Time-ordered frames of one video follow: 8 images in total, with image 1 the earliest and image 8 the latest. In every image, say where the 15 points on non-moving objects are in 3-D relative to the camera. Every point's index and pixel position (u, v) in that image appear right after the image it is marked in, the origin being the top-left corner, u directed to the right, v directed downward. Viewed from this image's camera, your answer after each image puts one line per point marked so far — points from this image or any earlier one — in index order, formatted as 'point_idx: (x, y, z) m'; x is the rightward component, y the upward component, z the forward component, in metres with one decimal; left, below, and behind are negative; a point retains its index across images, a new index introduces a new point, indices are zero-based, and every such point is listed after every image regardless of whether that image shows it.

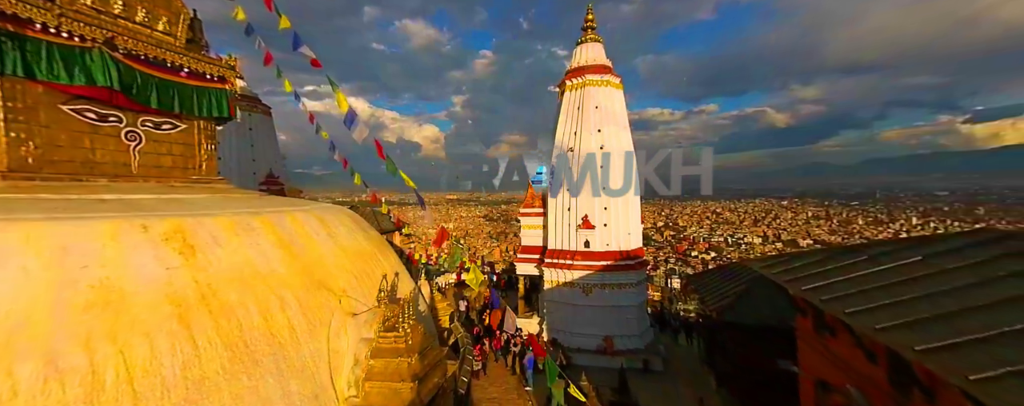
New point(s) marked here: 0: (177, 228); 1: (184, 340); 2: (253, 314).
0: (-2.8, -0.2, +3.1) m
1: (-2.3, -1.0, +2.6) m
2: (-2.2, -0.9, +3.1) m
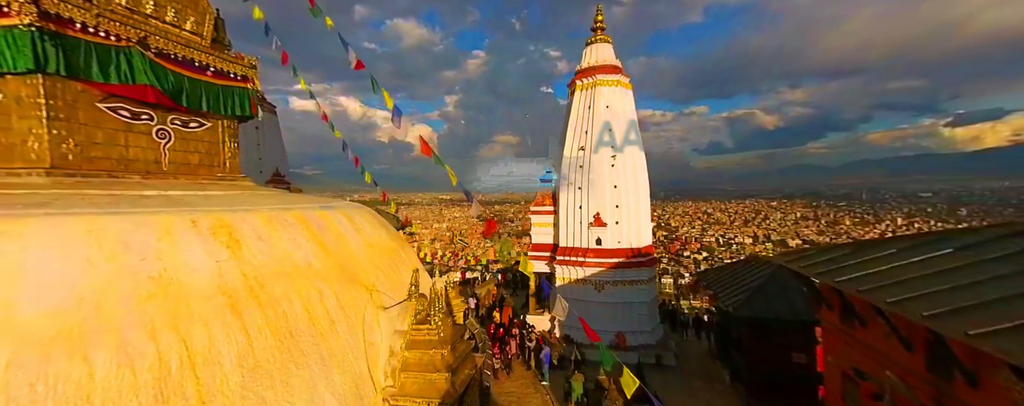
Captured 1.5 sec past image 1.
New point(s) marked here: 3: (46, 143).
0: (-2.5, -0.2, +3.2) m
1: (-2.0, -0.9, +2.7) m
2: (-1.9, -0.9, +3.2) m
3: (-4.2, +0.5, +3.3) m
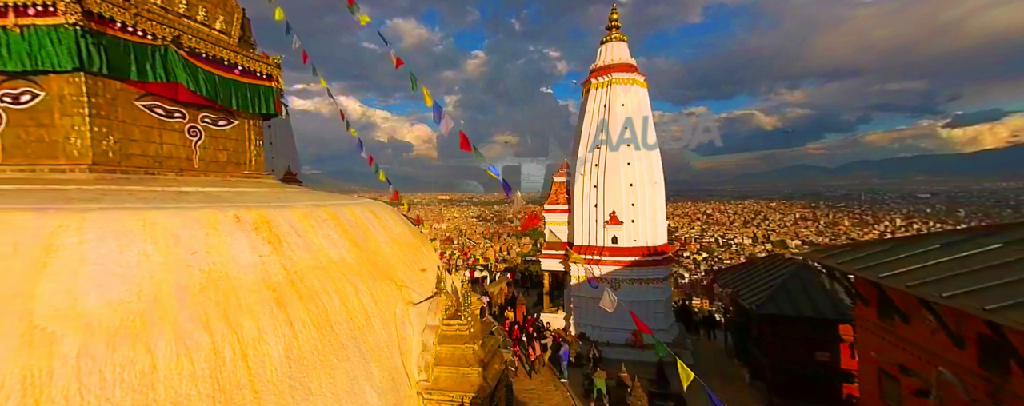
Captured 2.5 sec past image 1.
0: (-2.2, -0.1, +3.2) m
1: (-1.7, -0.9, +2.8) m
2: (-1.6, -0.9, +3.2) m
3: (-3.9, +0.6, +3.4) m
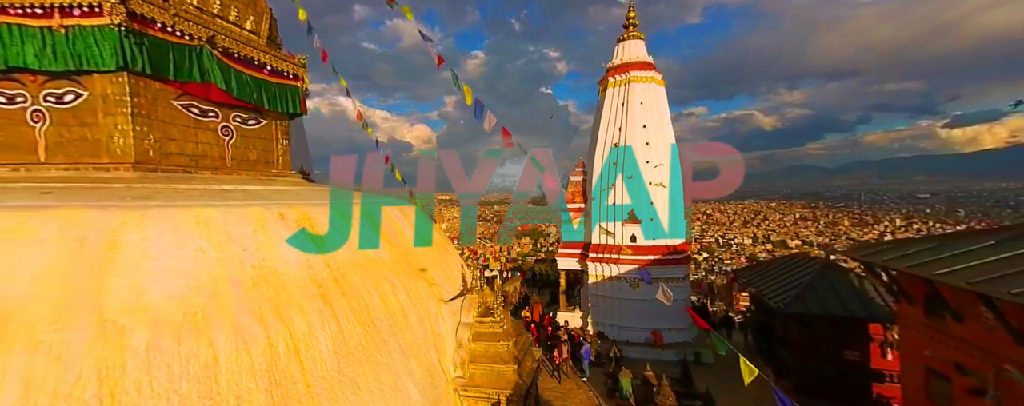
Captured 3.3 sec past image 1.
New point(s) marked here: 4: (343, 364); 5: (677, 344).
0: (-1.8, -0.1, +3.2) m
1: (-1.4, -0.9, +2.8) m
2: (-1.2, -0.8, +3.3) m
3: (-3.6, +0.6, +3.4) m
4: (-1.2, -1.2, +2.7) m
5: (+5.4, -4.2, +11.0) m
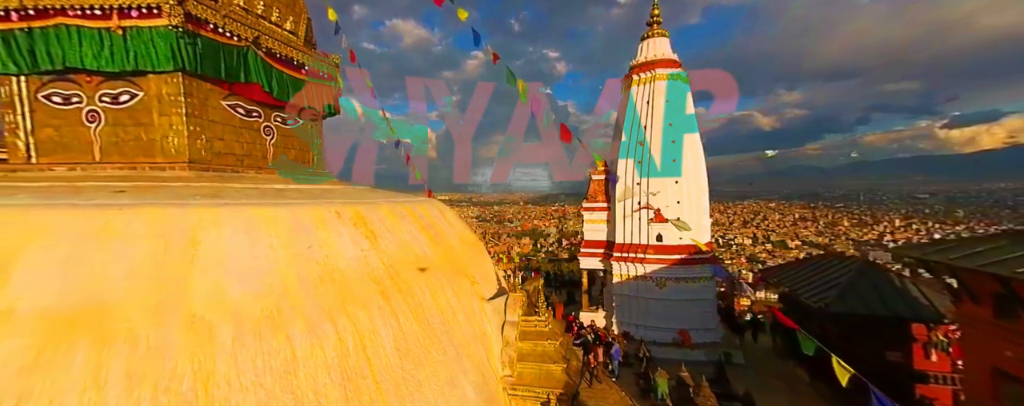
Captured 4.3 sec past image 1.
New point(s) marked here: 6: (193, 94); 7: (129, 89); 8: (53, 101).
0: (-1.4, -0.1, +3.3) m
1: (-0.9, -0.8, +2.8) m
2: (-0.8, -0.8, +3.3) m
3: (-3.1, +0.6, +3.5) m
4: (-0.8, -1.2, +2.7) m
5: (+6.0, -4.2, +10.9) m
6: (-3.2, +1.1, +3.6) m
7: (-3.7, +1.1, +3.5) m
8: (-4.5, +1.0, +3.6) m
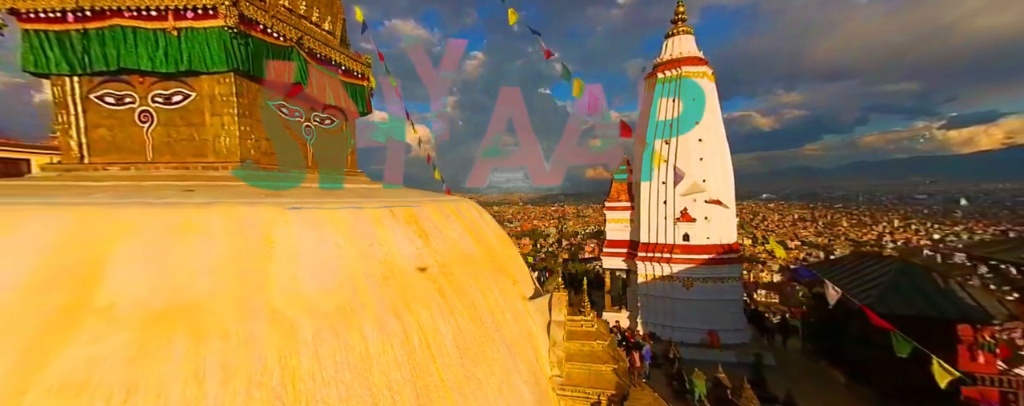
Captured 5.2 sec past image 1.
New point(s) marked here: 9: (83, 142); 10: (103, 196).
0: (-0.9, -0.1, +3.3) m
1: (-0.5, -0.8, +2.8) m
2: (-0.3, -0.8, +3.3) m
3: (-2.7, +0.6, +3.5) m
4: (-0.3, -1.2, +2.7) m
5: (+6.6, -4.2, +10.8) m
6: (-2.7, +1.1, +3.6) m
7: (-3.2, +1.1, +3.6) m
8: (-4.0, +1.0, +3.6) m
9: (-4.2, +0.6, +3.6) m
10: (-2.6, 0.0, +2.3) m
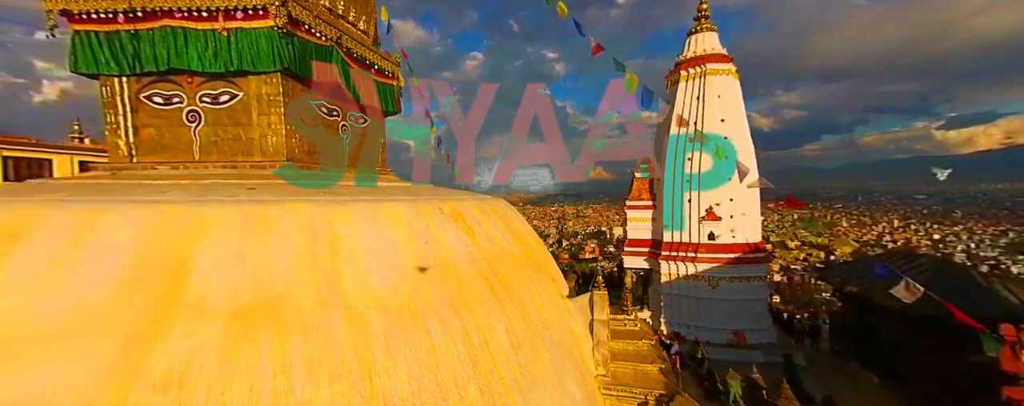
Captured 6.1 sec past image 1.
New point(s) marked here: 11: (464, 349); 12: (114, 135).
0: (-0.5, -0.1, +3.3) m
1: (-0.1, -0.8, +2.8) m
2: (+0.1, -0.8, +3.3) m
3: (-2.2, +0.6, +3.6) m
4: (+0.1, -1.2, +2.7) m
5: (+7.2, -4.2, +10.7) m
6: (-2.3, +1.1, +3.7) m
7: (-2.8, +1.1, +3.6) m
8: (-3.6, +1.0, +3.7) m
9: (-3.8, +0.6, +3.6) m
10: (-2.1, +0.1, +2.3) m
11: (-0.3, -1.0, +2.4) m
12: (-4.0, +0.7, +3.7) m
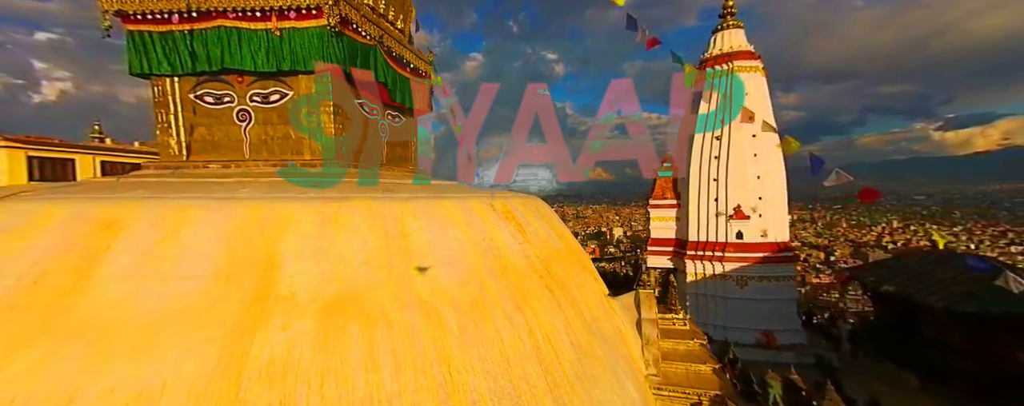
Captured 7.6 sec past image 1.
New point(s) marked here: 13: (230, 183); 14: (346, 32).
0: (-0.1, -0.1, +3.3) m
1: (+0.4, -0.8, +2.8) m
2: (+0.6, -0.8, +3.3) m
3: (-1.8, +0.7, +3.6) m
4: (+0.5, -1.1, +2.7) m
5: (+7.8, -4.1, +10.6) m
6: (-1.8, +1.1, +3.7) m
7: (-2.3, +1.2, +3.7) m
8: (-3.2, +1.1, +3.8) m
9: (-3.3, +0.6, +3.7) m
10: (-1.7, +0.1, +2.4) m
11: (+0.1, -0.9, +2.4) m
12: (-3.5, +0.7, +3.7) m
13: (-2.2, +0.2, +2.8) m
14: (-1.7, +1.7, +3.7) m
